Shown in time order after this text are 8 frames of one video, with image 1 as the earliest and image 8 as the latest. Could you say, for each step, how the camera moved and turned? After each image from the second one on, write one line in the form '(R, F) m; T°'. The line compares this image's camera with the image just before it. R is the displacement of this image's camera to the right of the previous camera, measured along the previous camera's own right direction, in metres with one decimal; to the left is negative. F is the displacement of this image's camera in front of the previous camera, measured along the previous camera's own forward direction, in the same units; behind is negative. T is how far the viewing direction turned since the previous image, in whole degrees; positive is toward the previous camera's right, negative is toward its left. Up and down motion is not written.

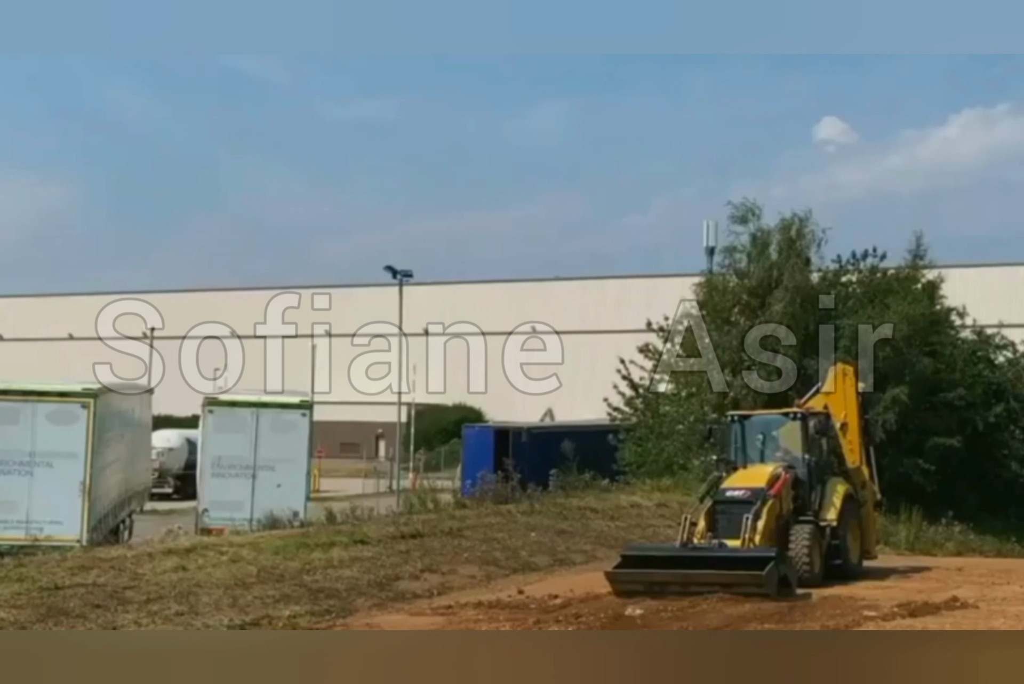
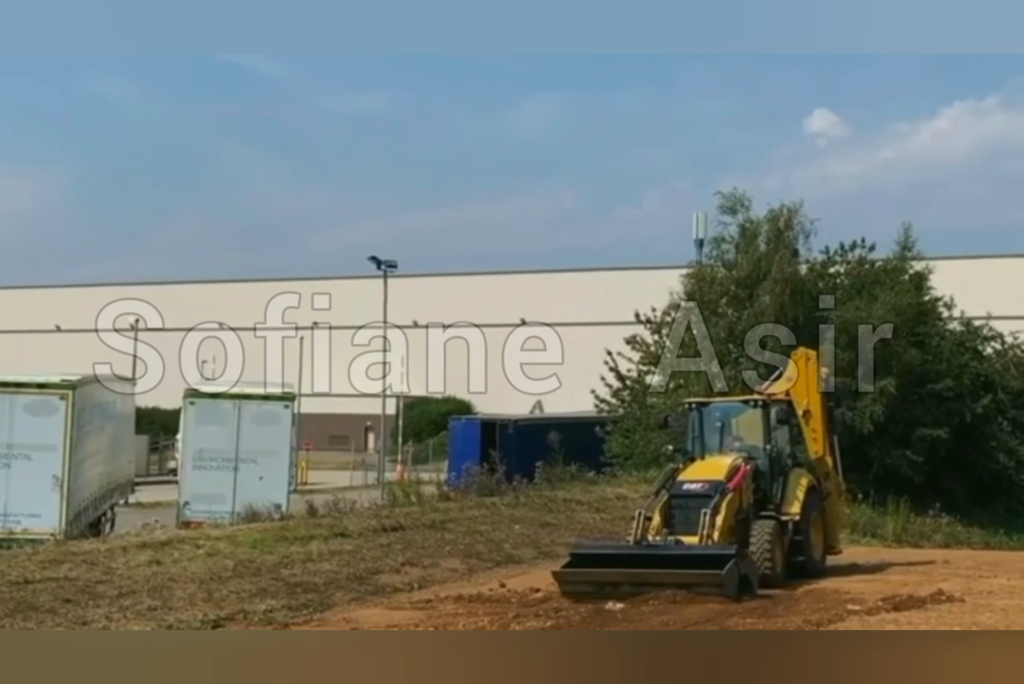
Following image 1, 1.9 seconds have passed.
(+0.1, +0.2) m; 0°
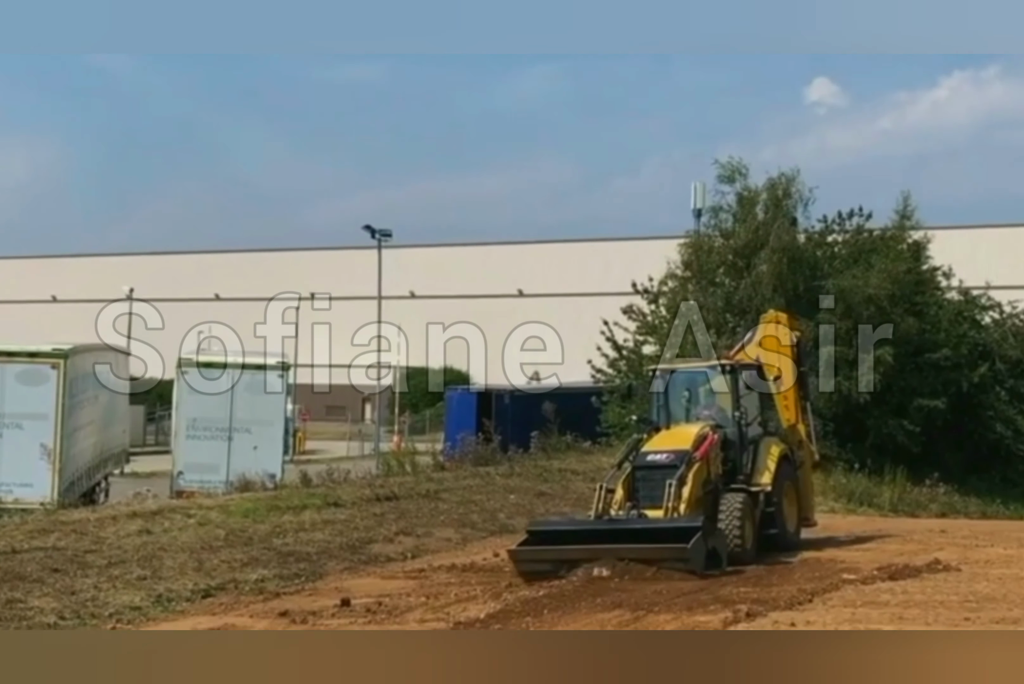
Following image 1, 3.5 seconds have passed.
(0.0, +0.1) m; 0°
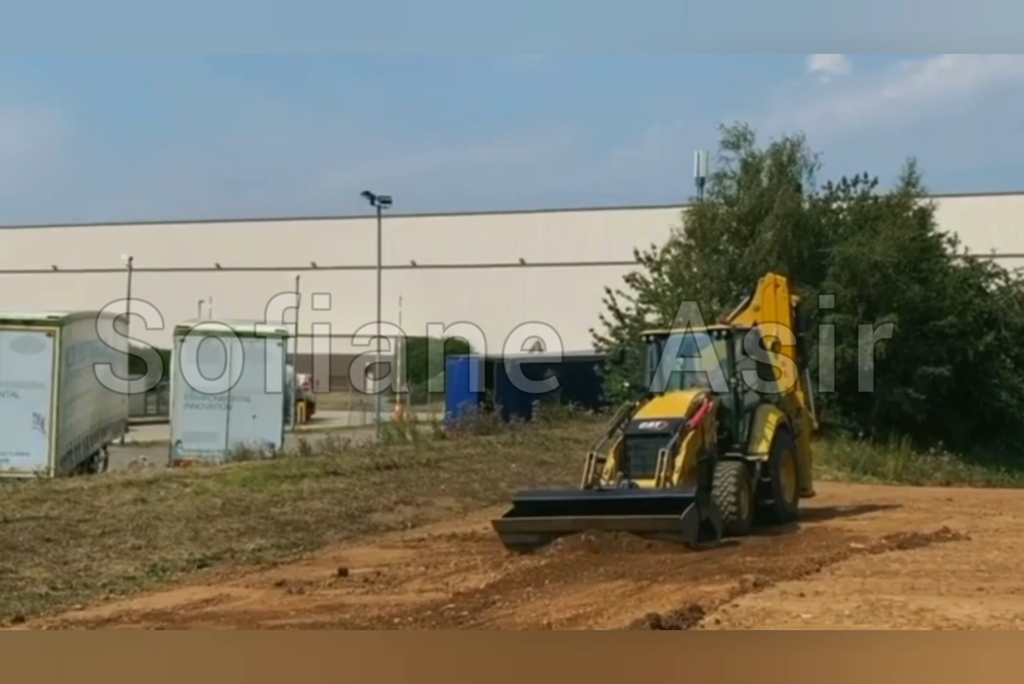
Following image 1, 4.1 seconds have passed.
(0.0, +0.2) m; 0°
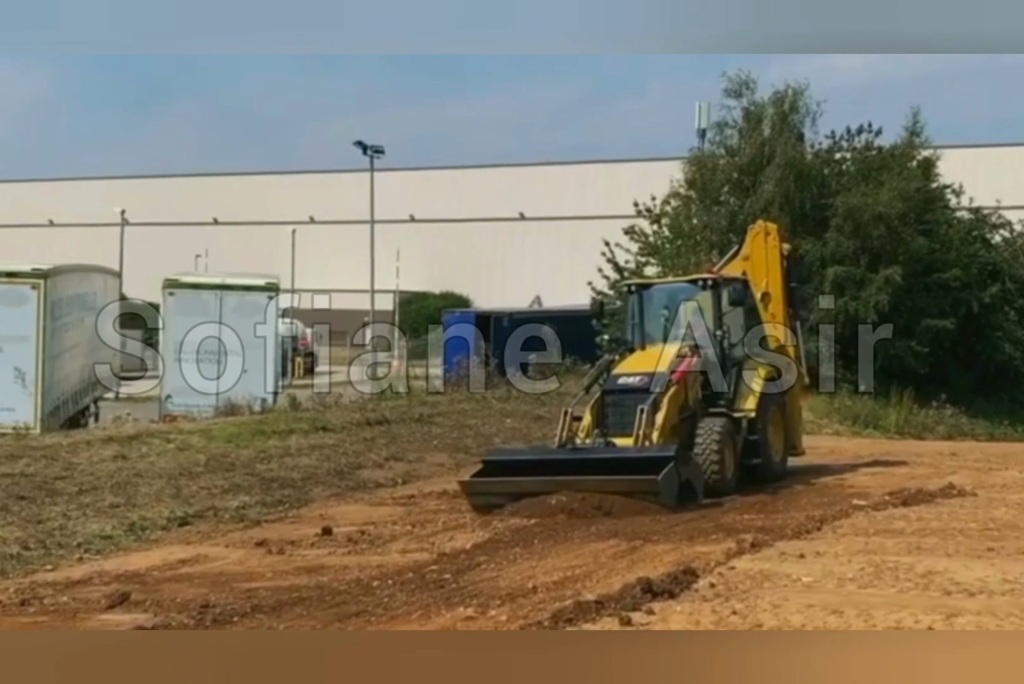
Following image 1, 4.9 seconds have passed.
(+0.1, +0.3) m; 0°
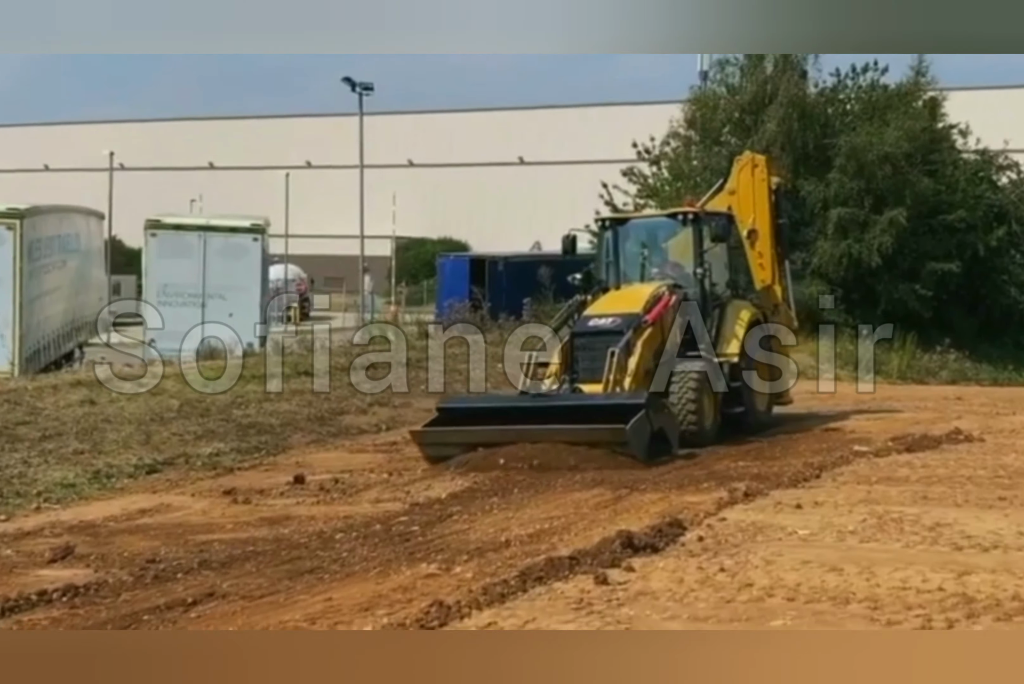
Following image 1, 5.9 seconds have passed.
(+0.1, +0.5) m; 0°
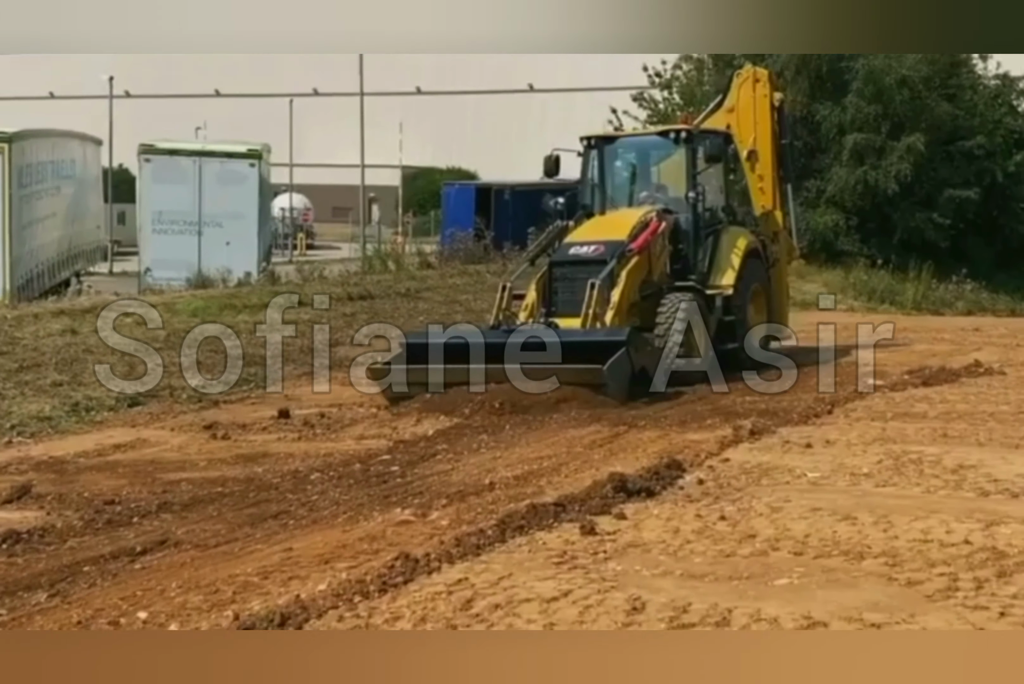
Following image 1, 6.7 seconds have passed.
(+0.1, +0.4) m; -1°
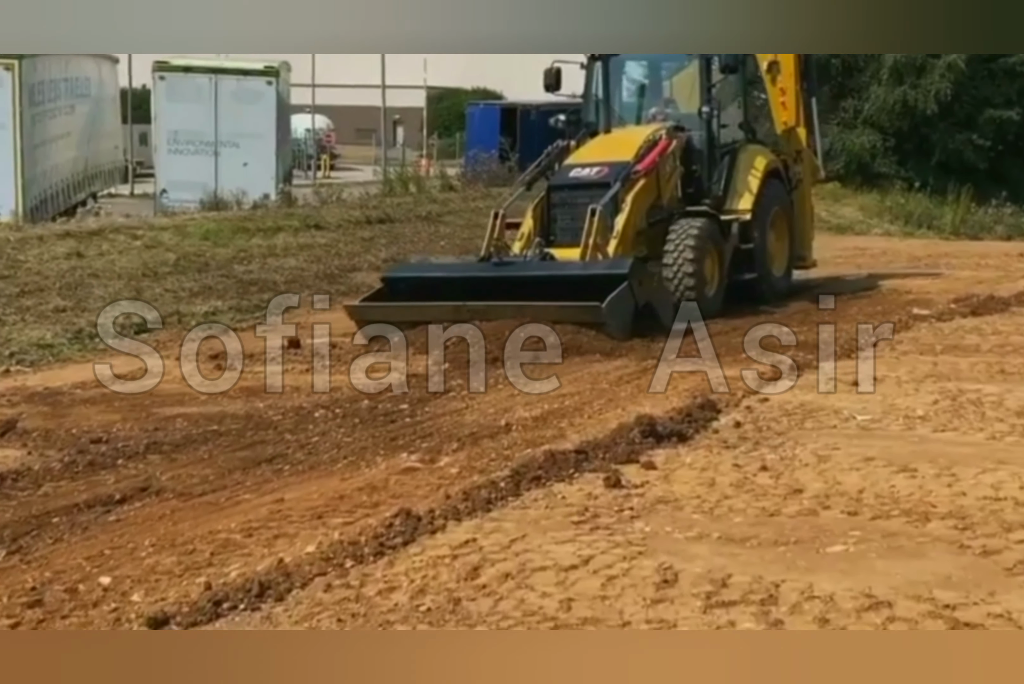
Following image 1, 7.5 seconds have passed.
(0.0, +0.4) m; -1°
